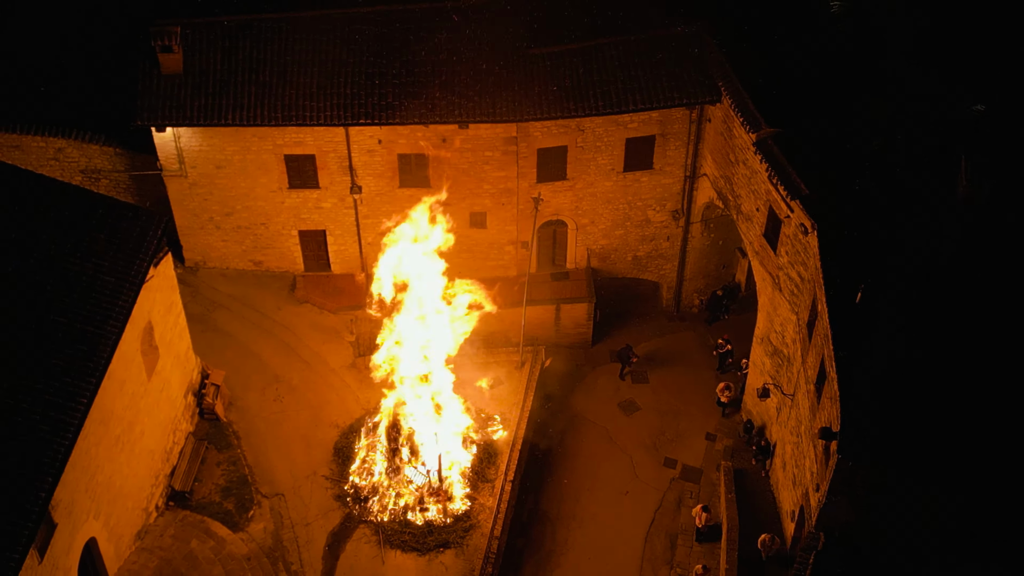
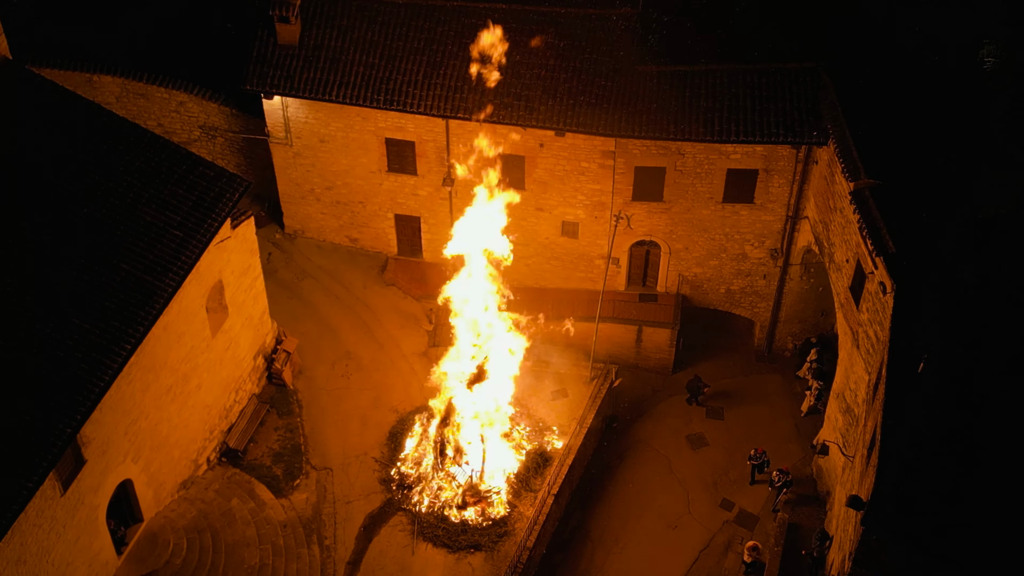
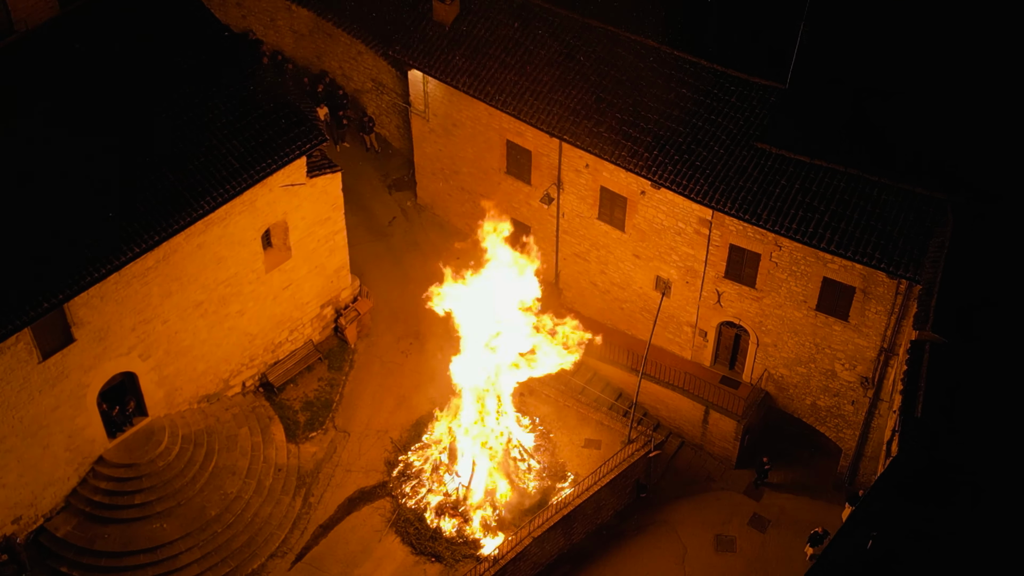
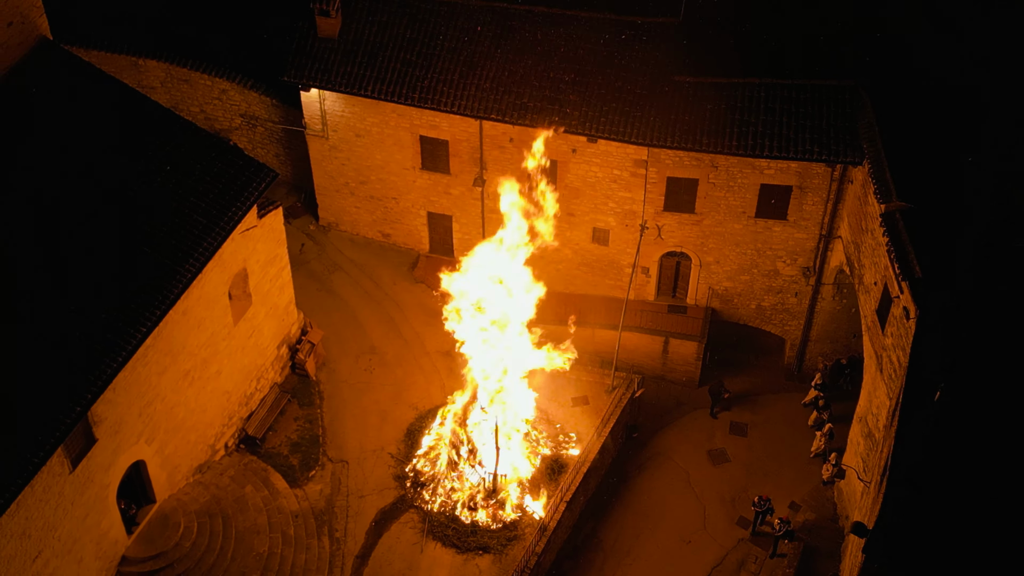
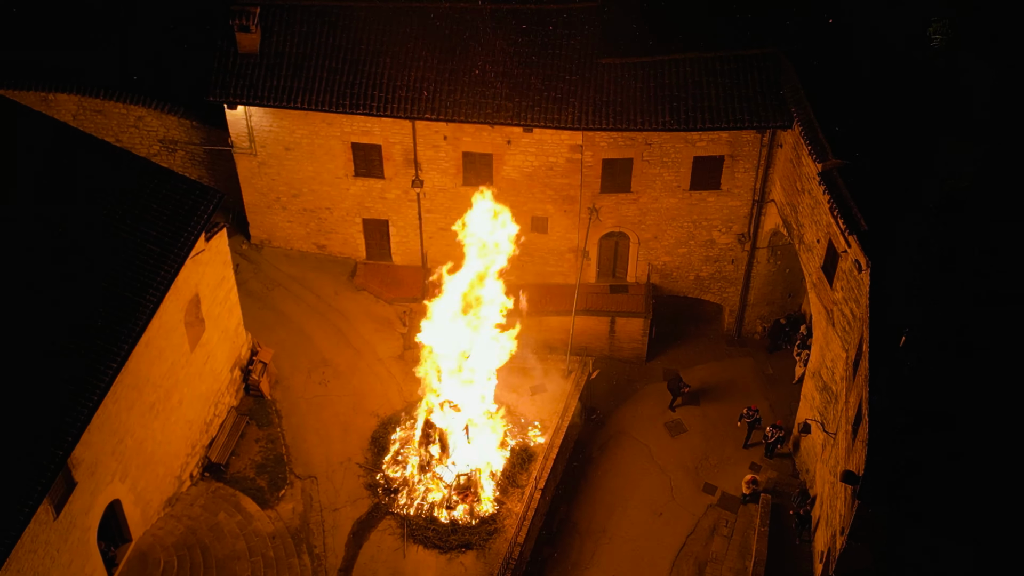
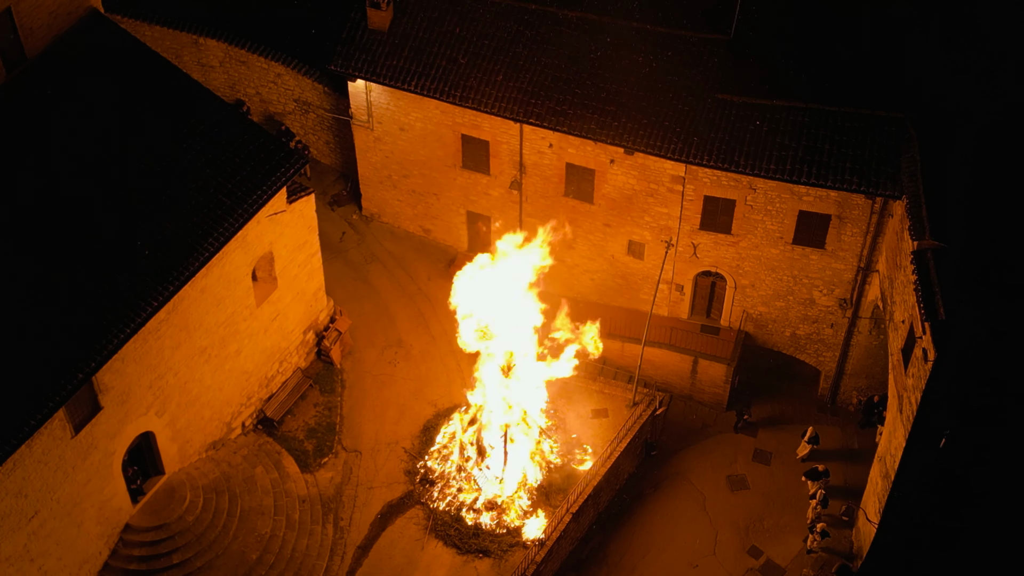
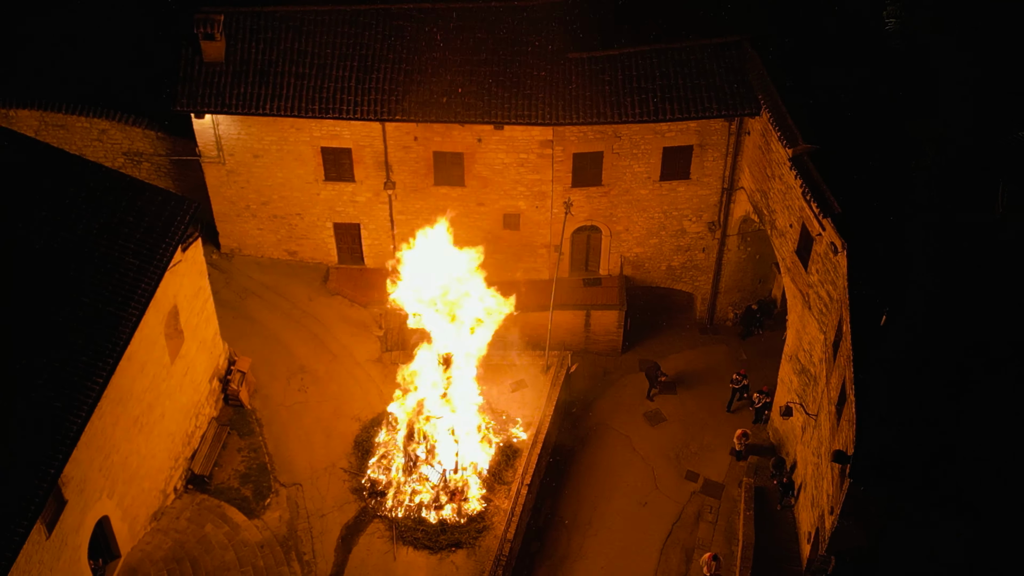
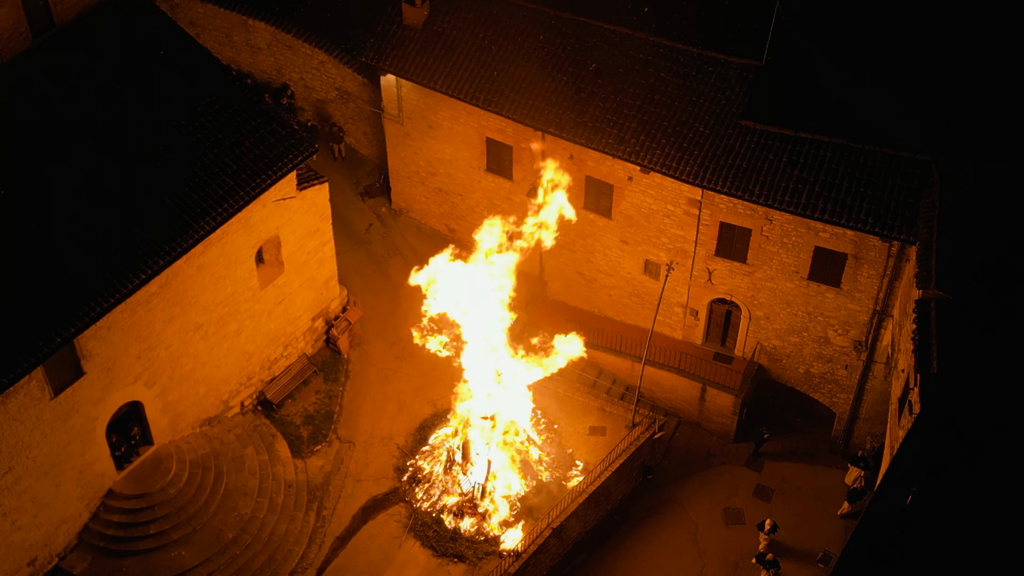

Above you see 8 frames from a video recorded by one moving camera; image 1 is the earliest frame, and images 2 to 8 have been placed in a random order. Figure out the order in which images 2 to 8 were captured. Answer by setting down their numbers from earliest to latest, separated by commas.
7, 5, 2, 4, 6, 8, 3
